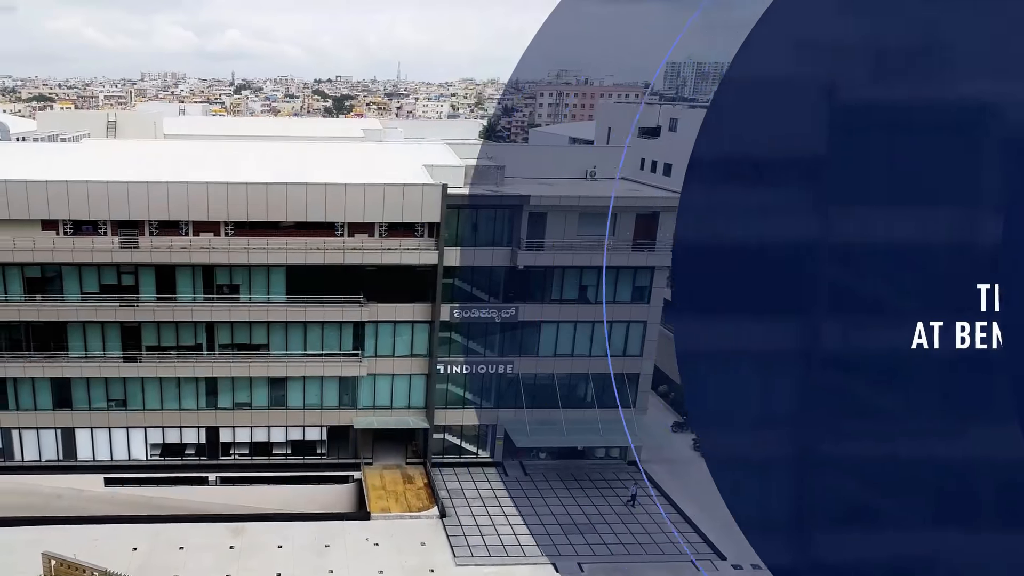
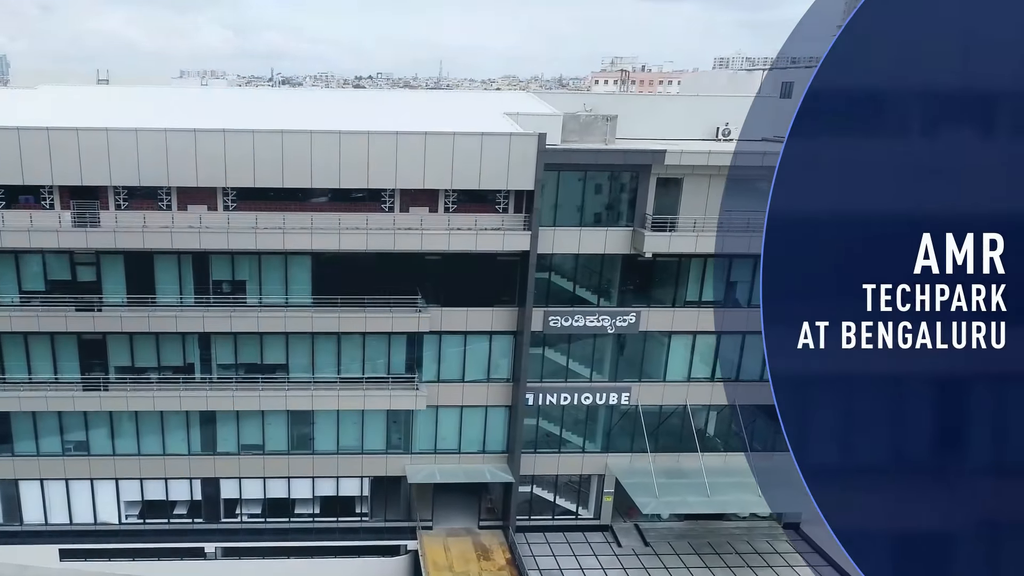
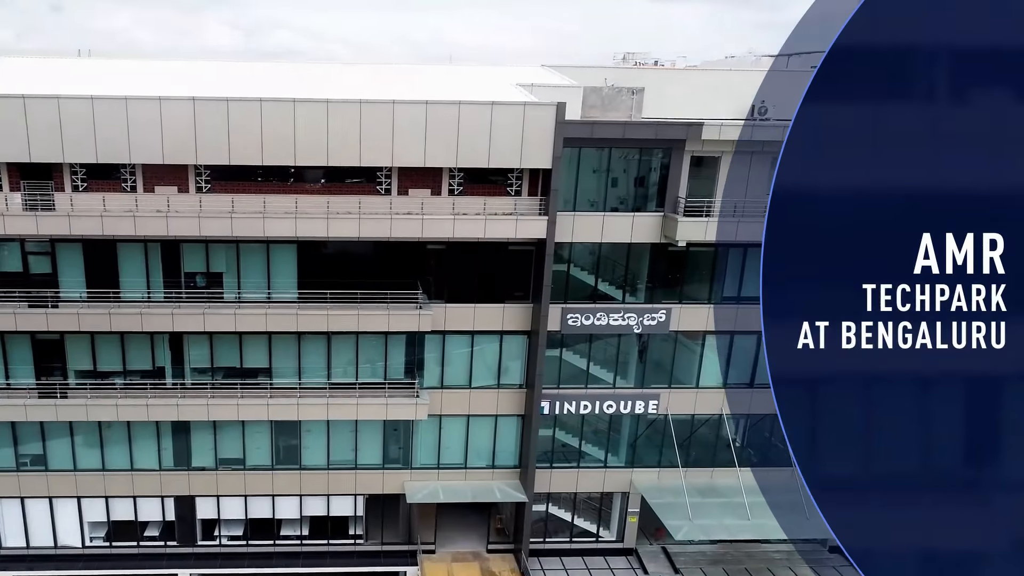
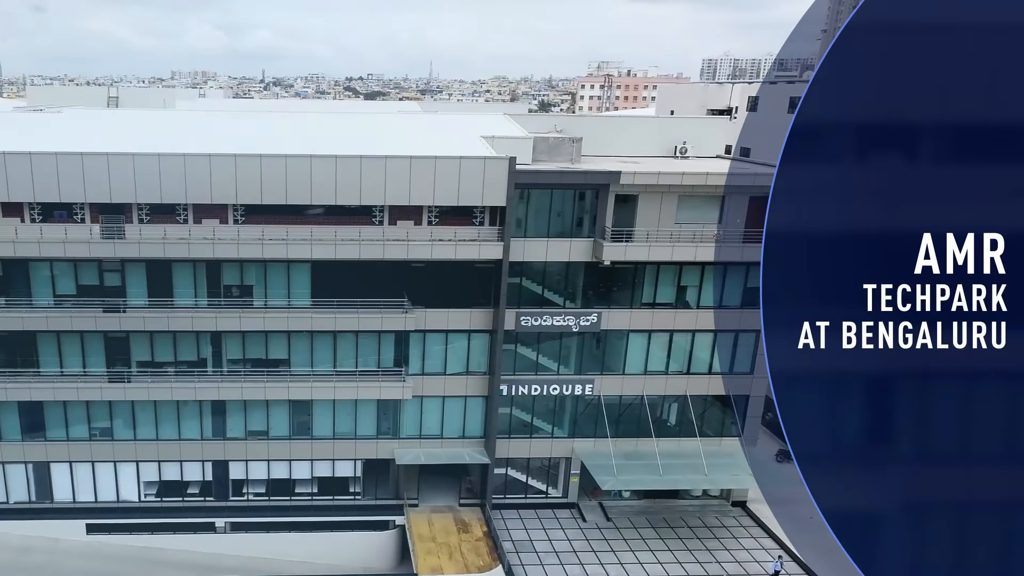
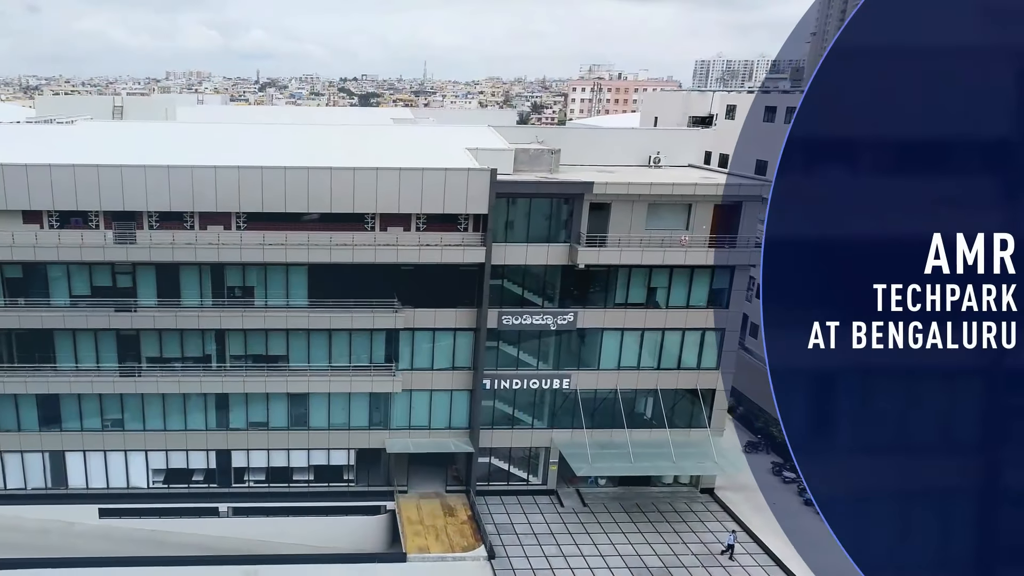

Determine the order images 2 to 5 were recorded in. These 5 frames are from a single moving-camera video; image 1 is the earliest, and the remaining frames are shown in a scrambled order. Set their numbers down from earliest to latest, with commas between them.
5, 4, 2, 3
